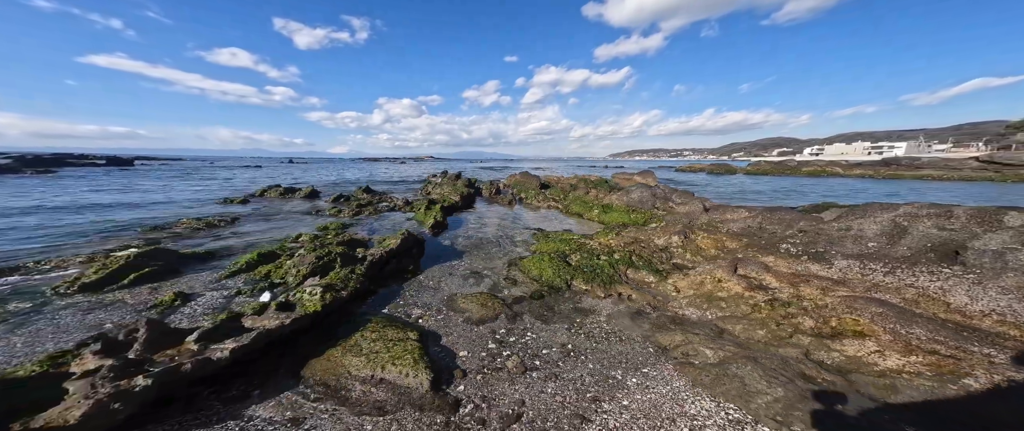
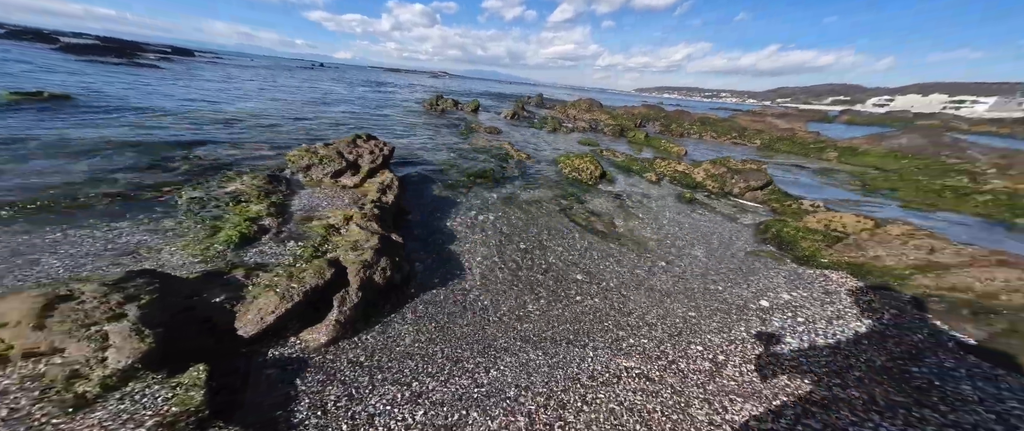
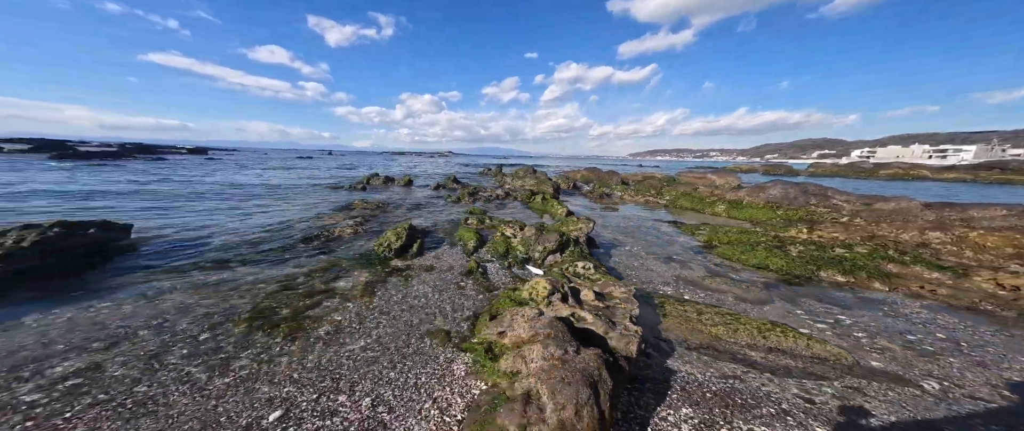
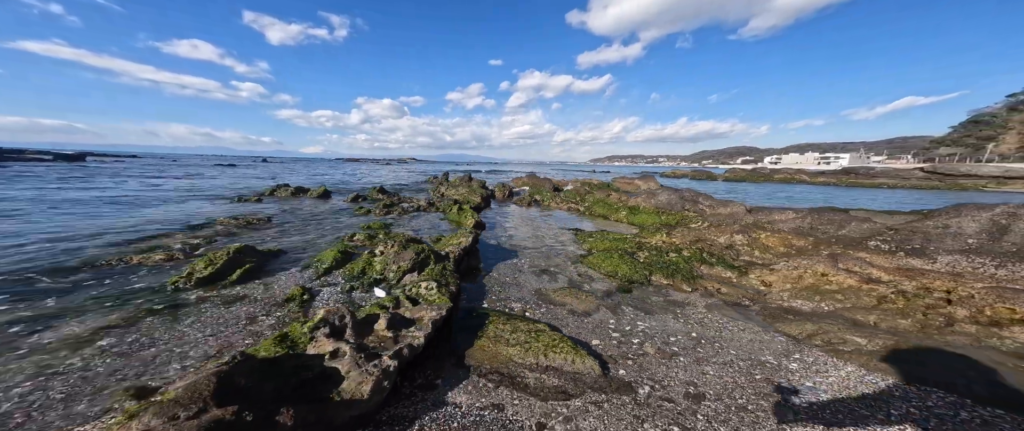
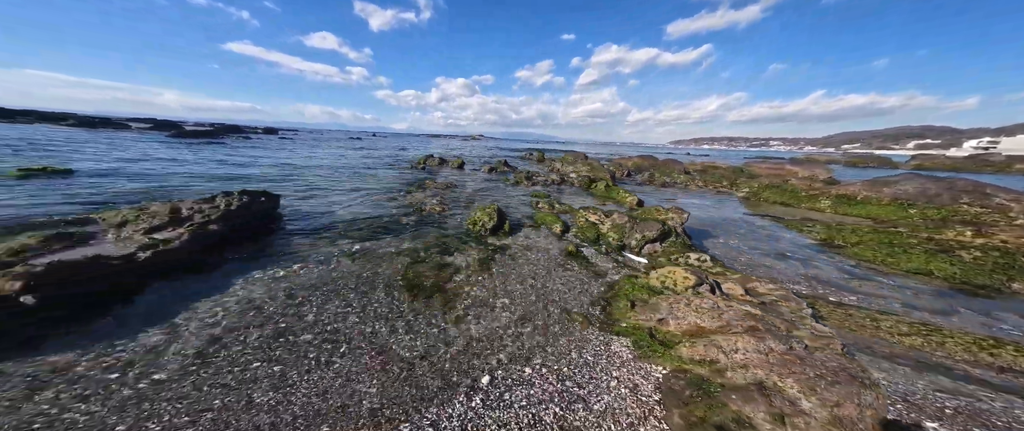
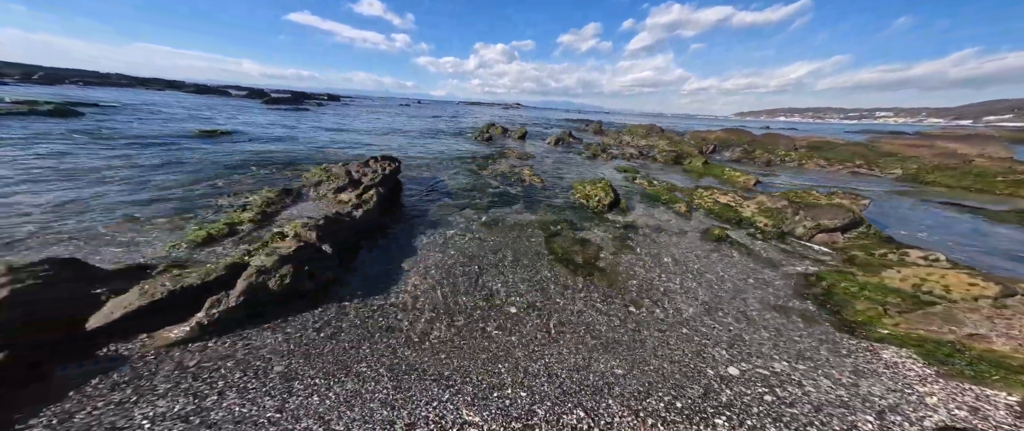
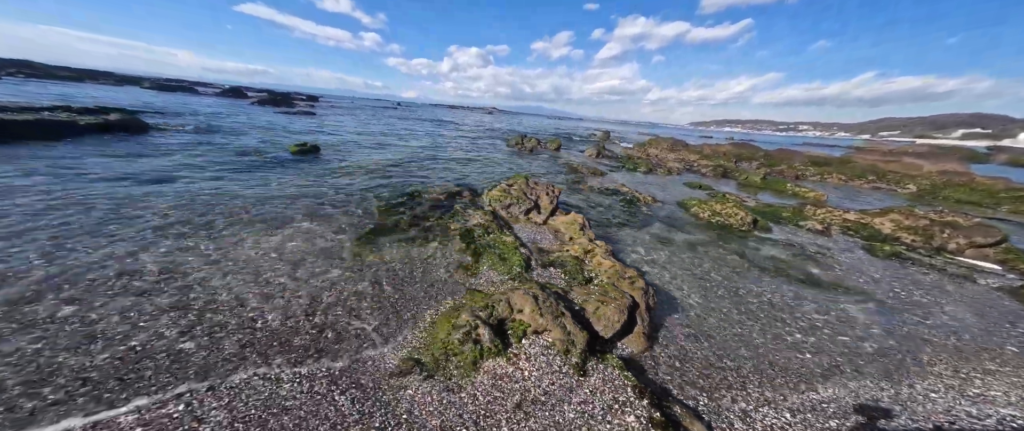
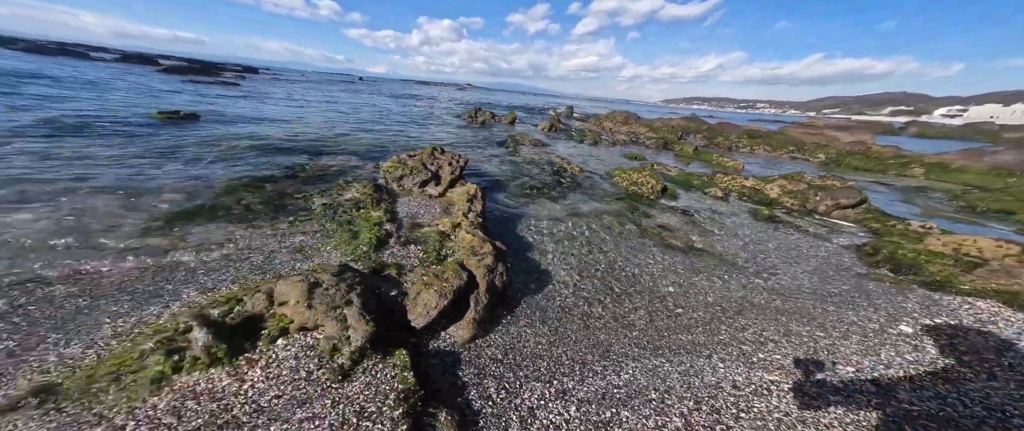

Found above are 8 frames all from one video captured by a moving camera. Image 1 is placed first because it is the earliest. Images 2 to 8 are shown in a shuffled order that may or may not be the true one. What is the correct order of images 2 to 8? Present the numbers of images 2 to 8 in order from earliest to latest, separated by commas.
4, 3, 5, 6, 2, 8, 7
